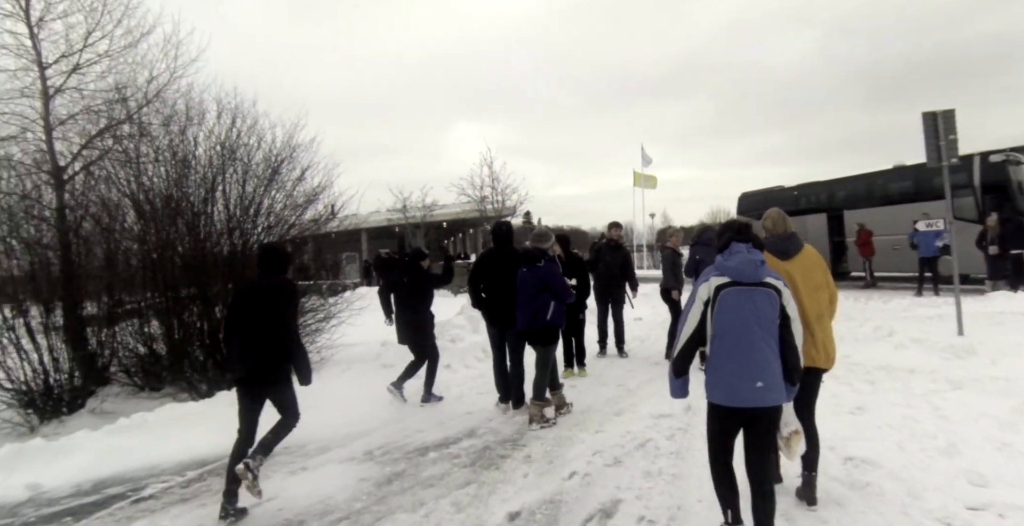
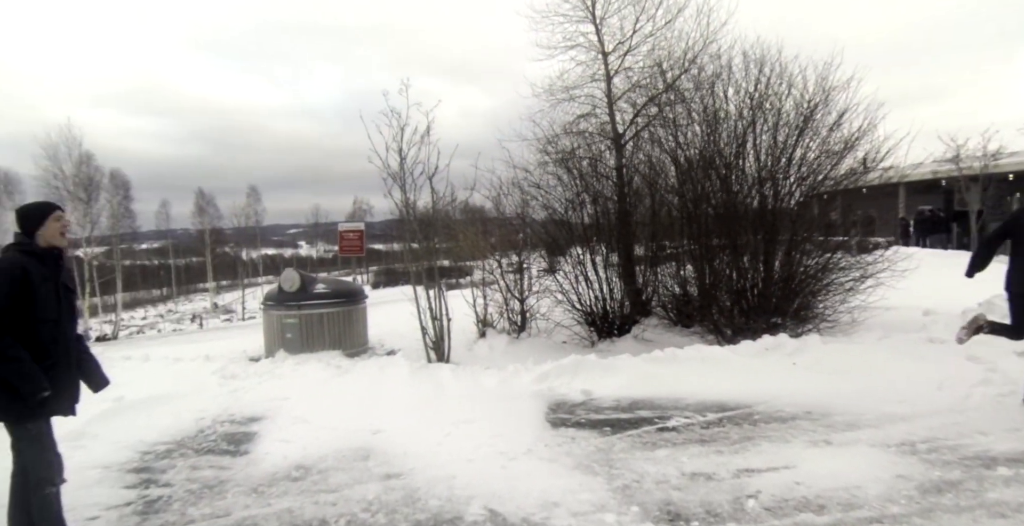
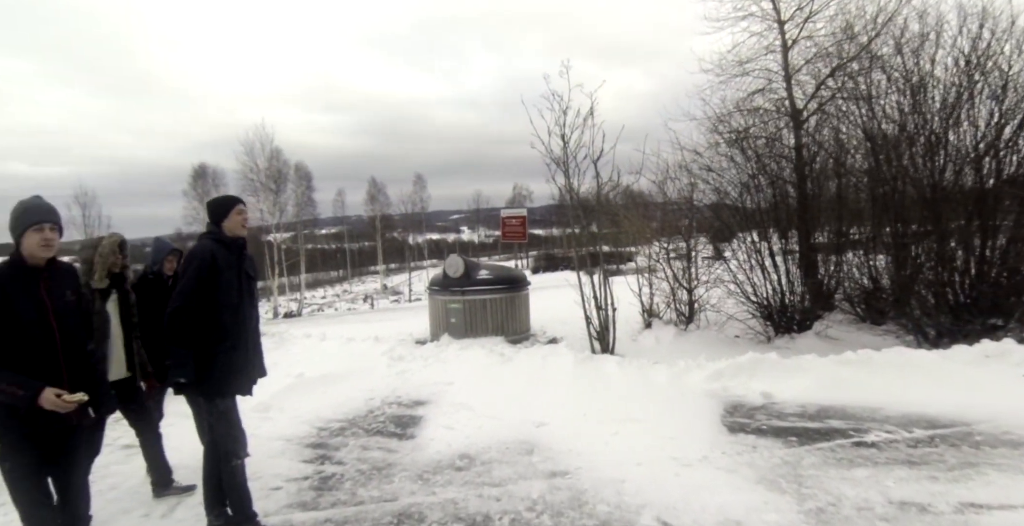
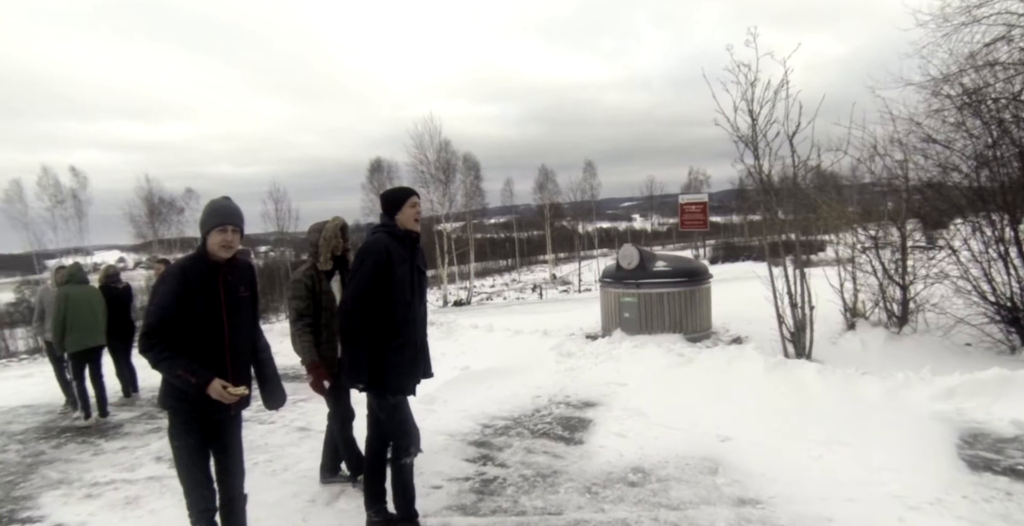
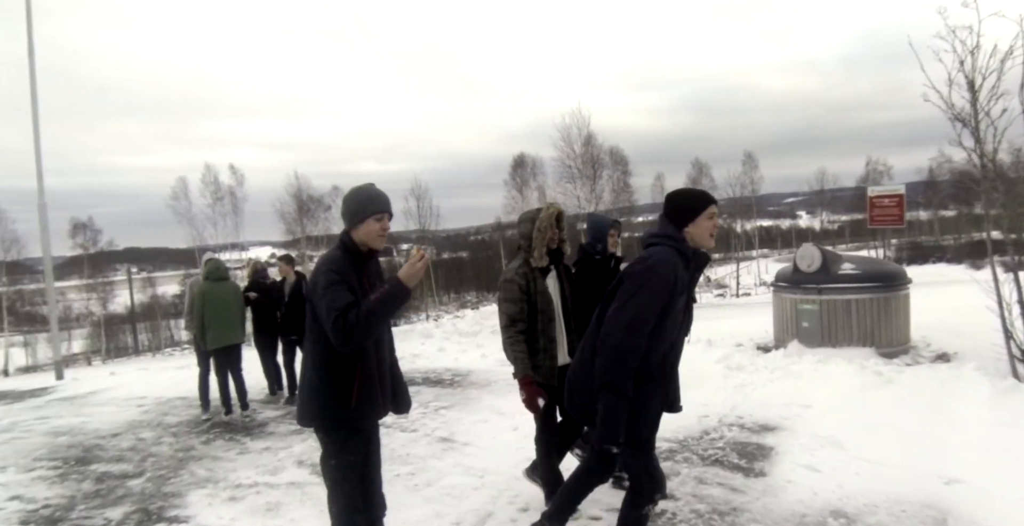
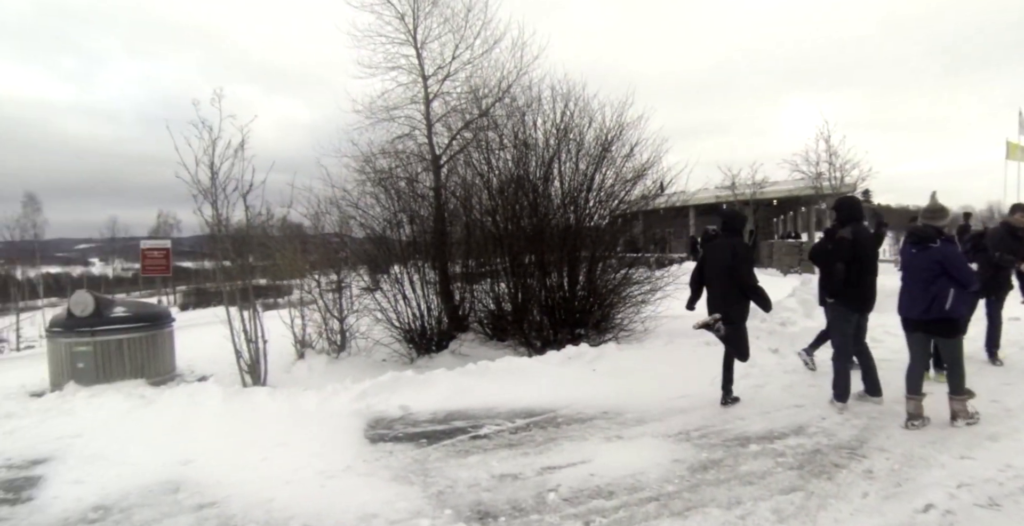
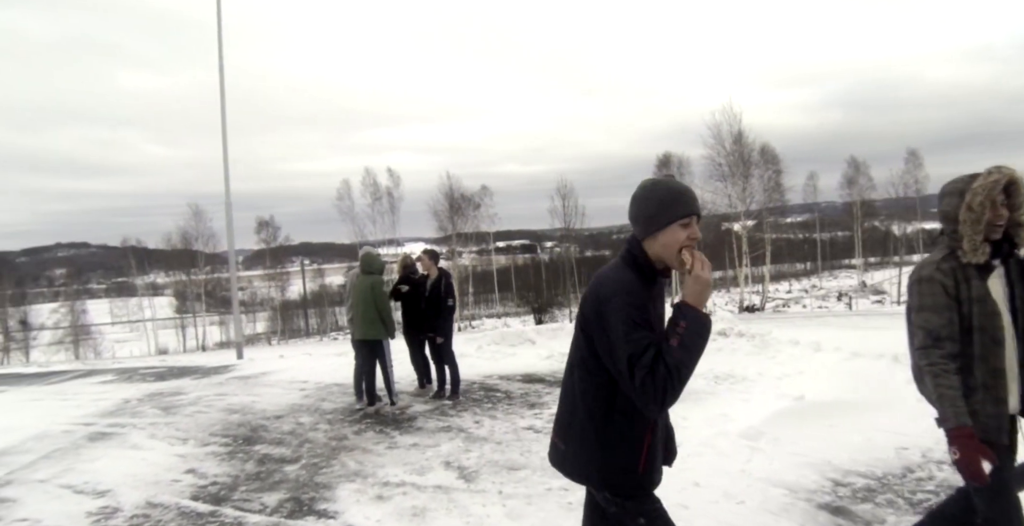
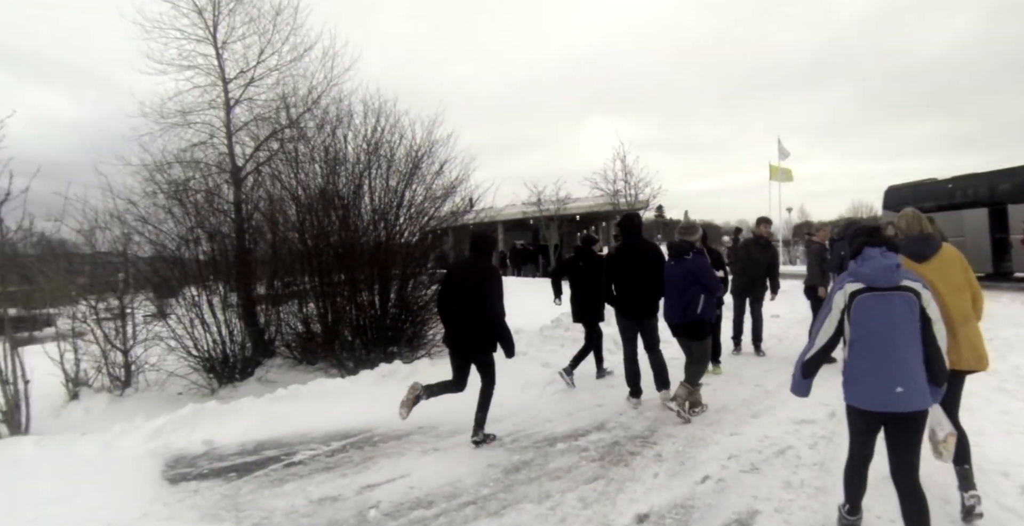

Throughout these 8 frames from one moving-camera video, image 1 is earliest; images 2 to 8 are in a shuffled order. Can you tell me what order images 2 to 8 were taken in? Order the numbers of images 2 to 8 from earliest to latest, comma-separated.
8, 6, 2, 3, 4, 5, 7
